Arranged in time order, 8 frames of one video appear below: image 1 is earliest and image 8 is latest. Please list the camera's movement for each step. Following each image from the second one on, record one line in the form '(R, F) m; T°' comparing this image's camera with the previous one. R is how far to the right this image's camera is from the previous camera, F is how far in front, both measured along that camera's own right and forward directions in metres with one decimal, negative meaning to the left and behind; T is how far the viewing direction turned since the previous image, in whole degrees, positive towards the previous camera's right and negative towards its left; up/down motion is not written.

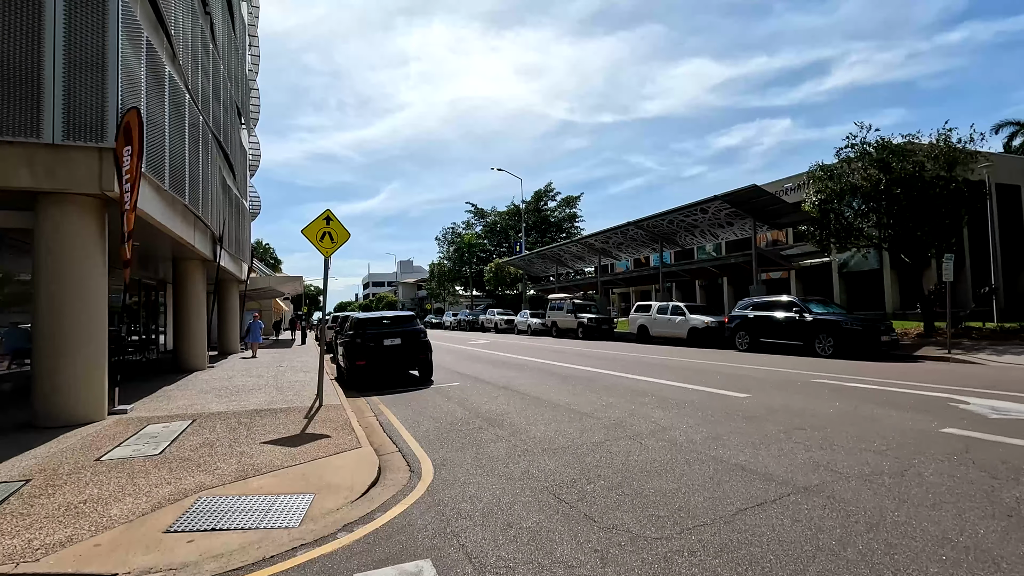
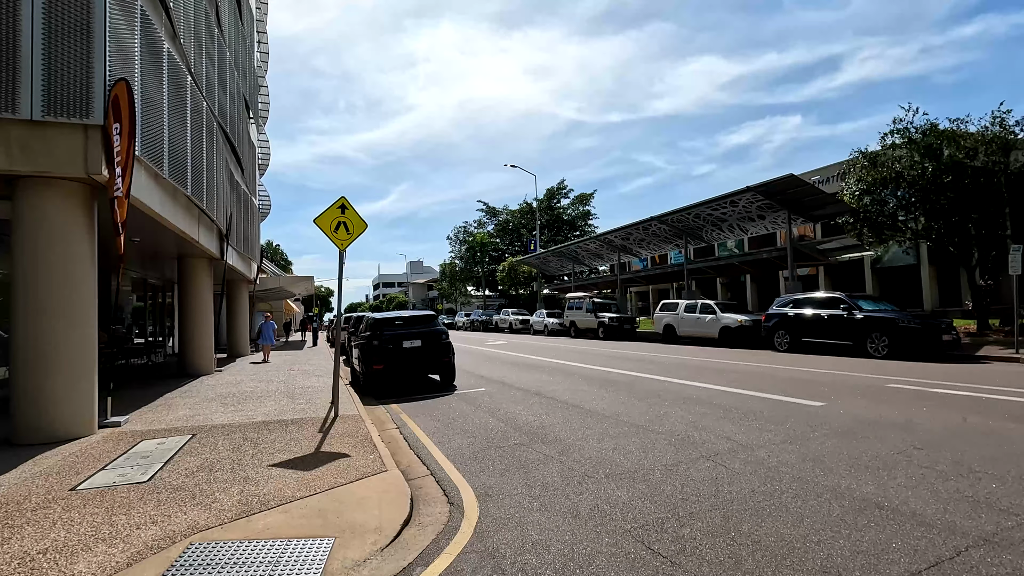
(-0.4, +1.1) m; -1°
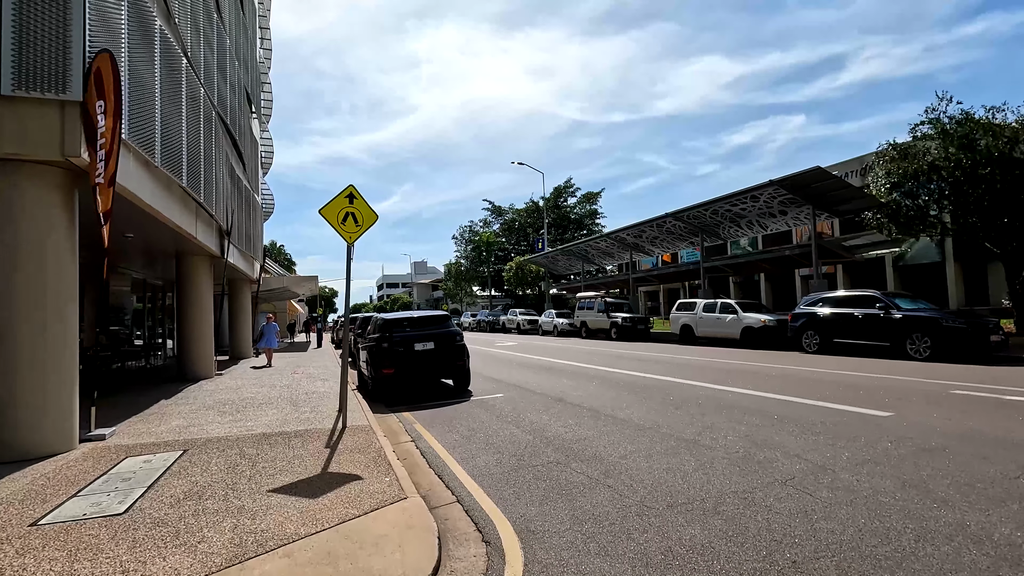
(-0.3, +0.8) m; 0°
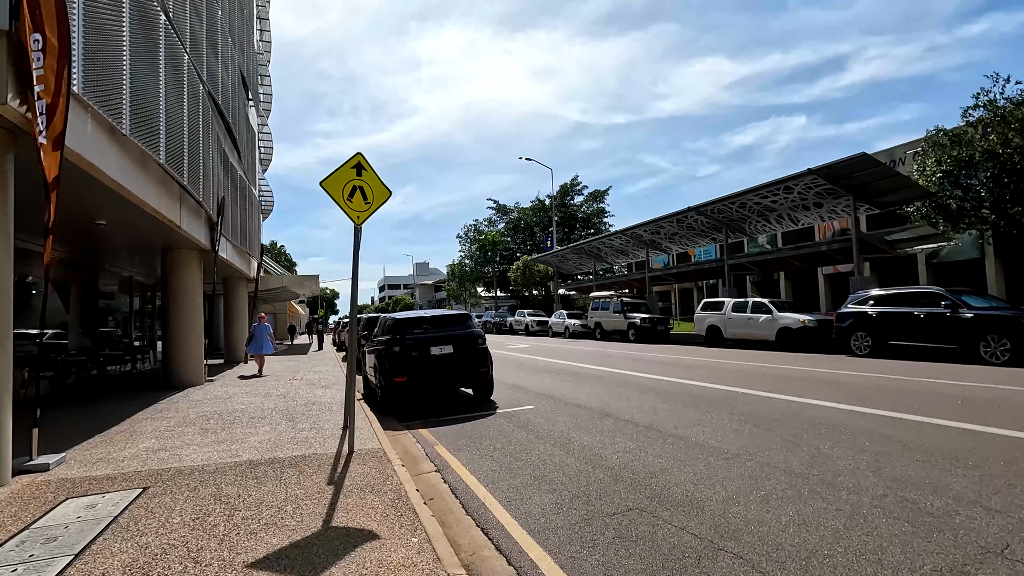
(-0.5, +1.5) m; 0°
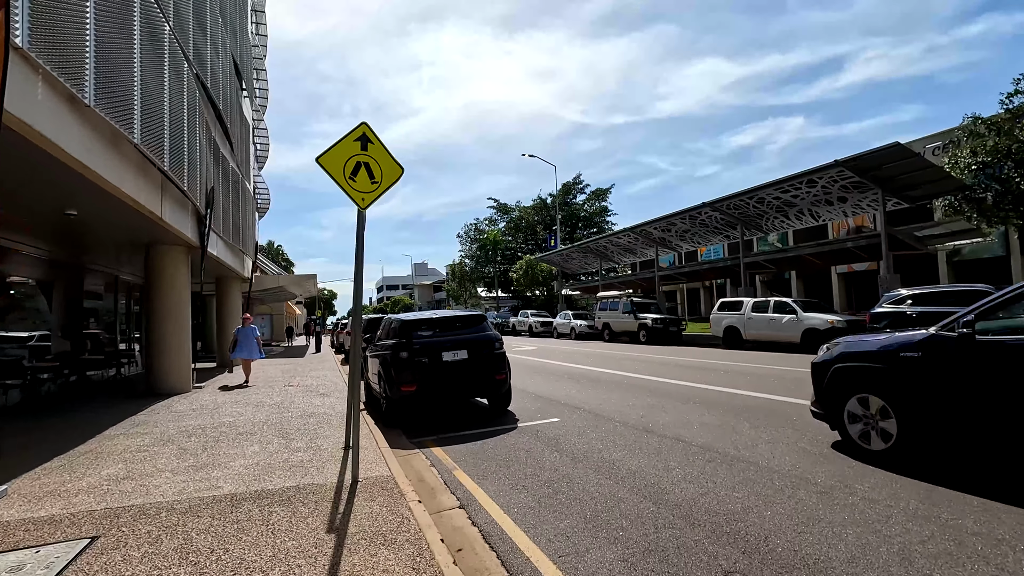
(-0.4, +1.0) m; 0°
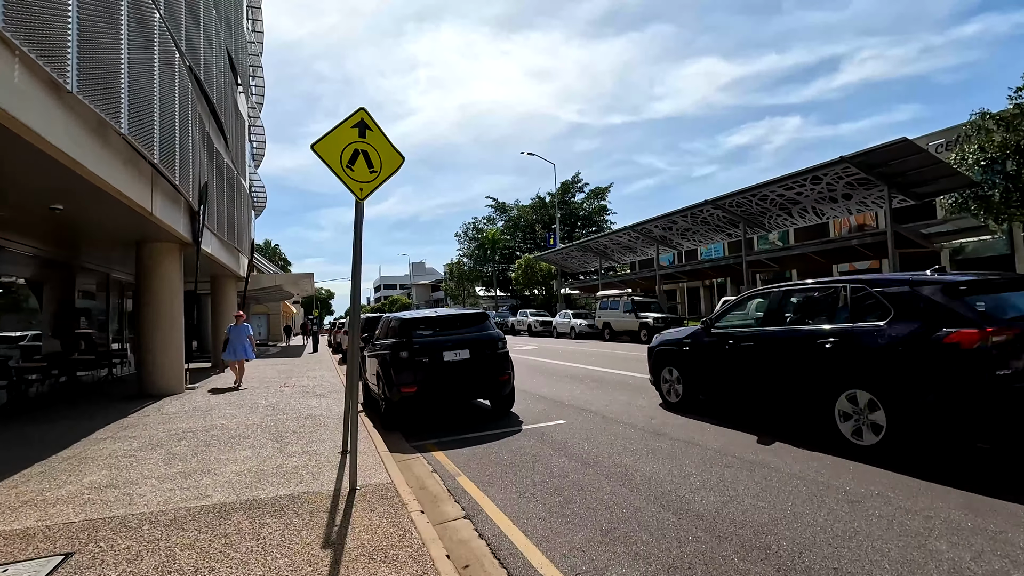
(-0.1, +0.3) m; 0°
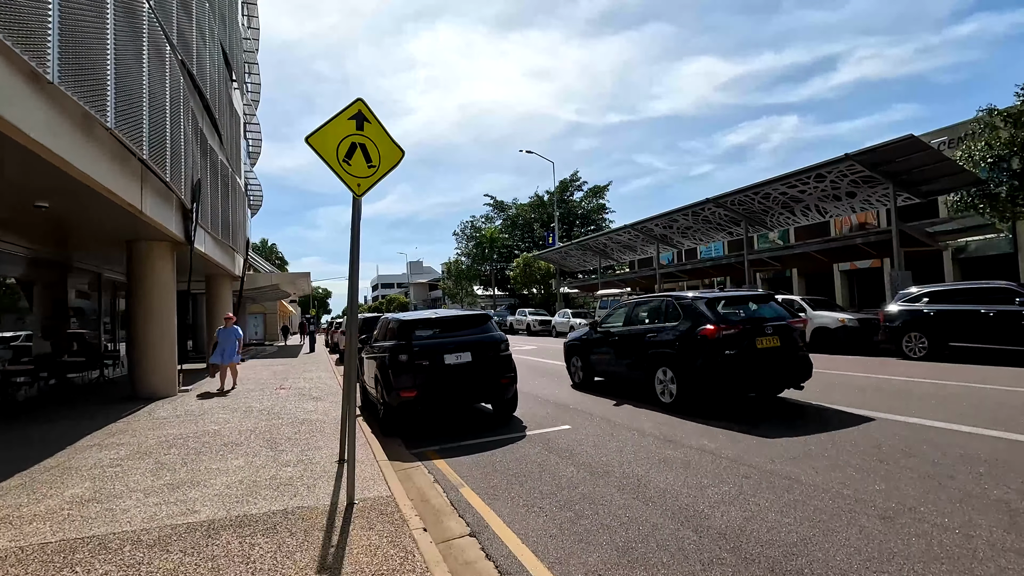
(-0.1, +0.3) m; 0°
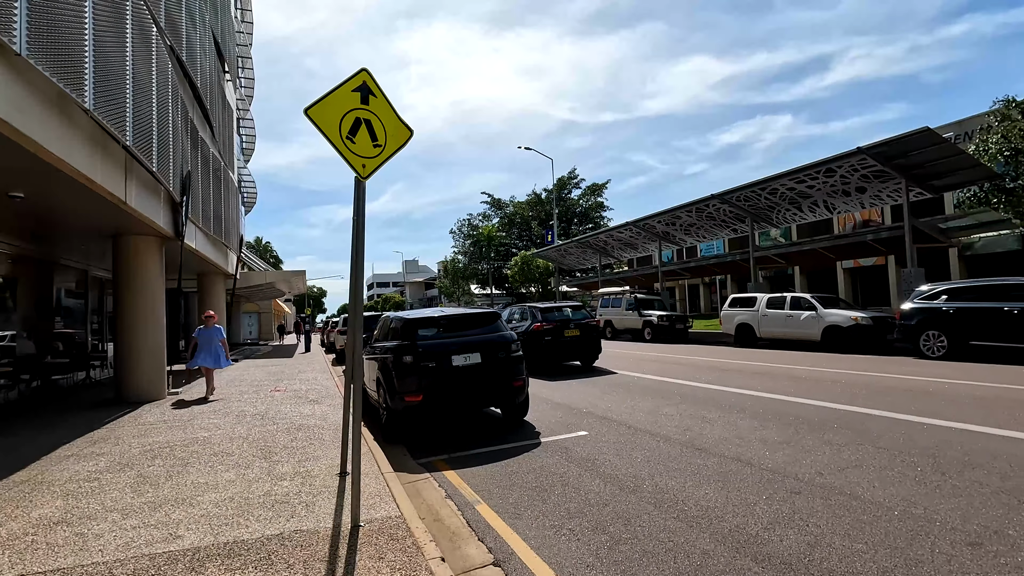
(-0.2, +0.5) m; 0°
